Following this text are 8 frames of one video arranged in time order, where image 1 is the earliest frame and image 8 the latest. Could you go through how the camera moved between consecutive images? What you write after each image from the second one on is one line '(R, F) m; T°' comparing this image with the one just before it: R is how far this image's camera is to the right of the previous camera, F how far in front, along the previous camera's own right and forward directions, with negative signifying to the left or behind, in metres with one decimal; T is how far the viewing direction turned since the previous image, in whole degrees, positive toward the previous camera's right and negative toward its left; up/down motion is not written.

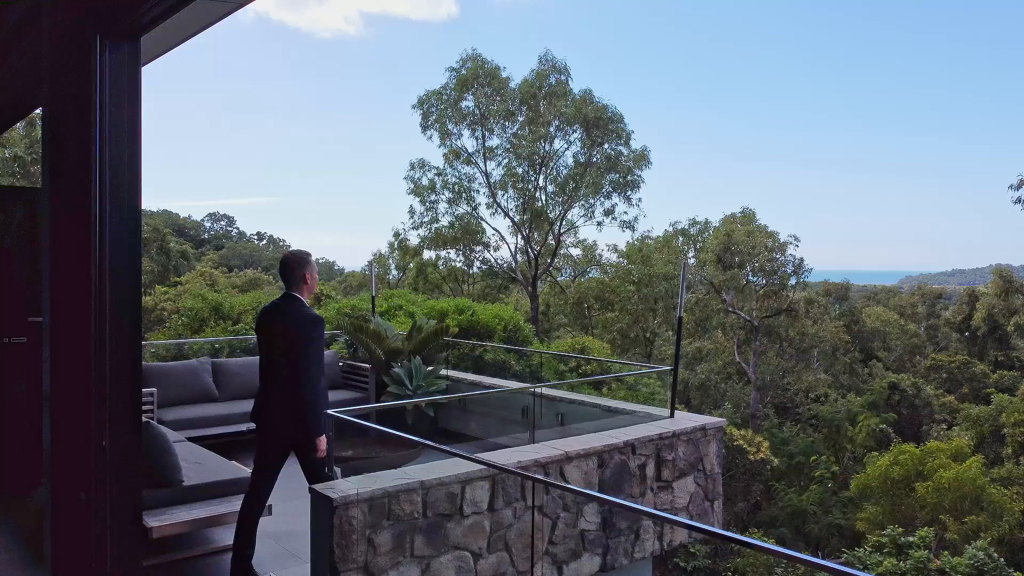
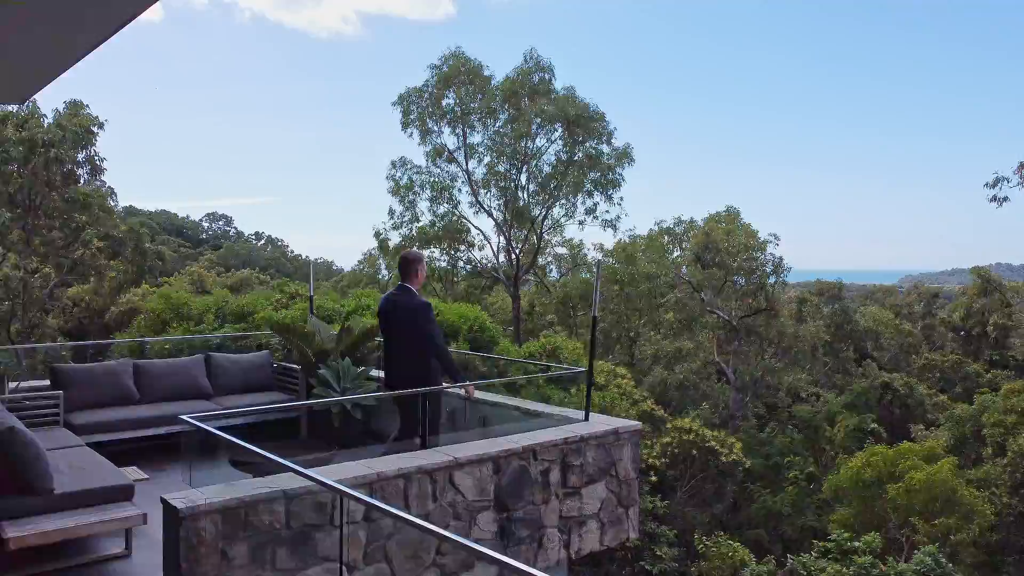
(+0.5, +0.1) m; 0°
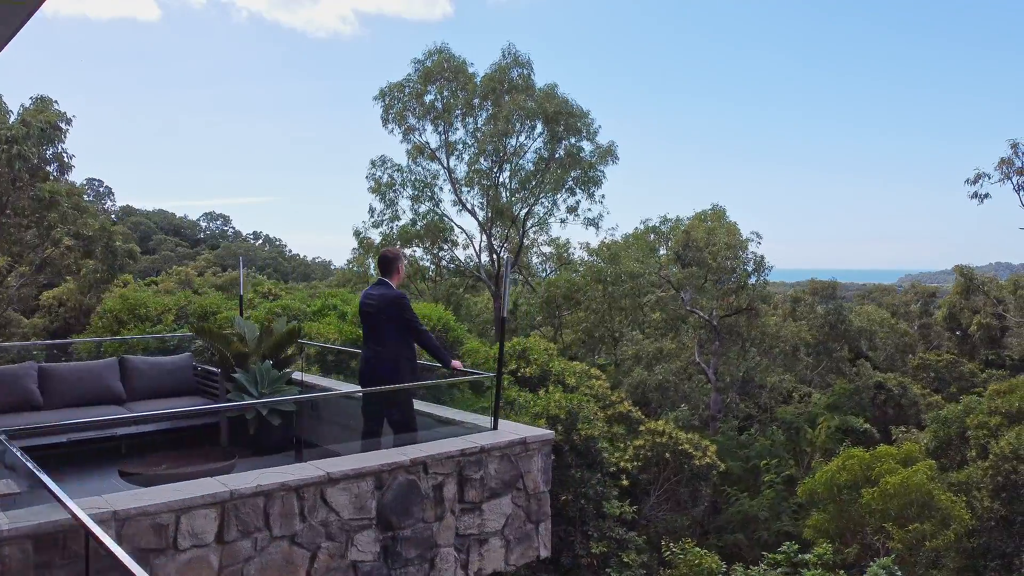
(+0.5, +0.2) m; 0°
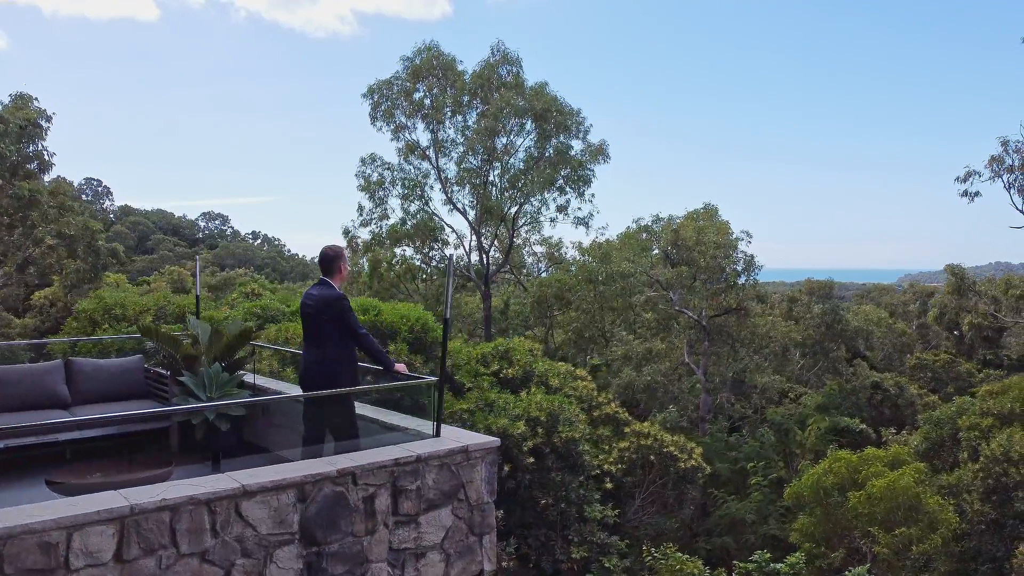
(+0.3, +0.2) m; 0°
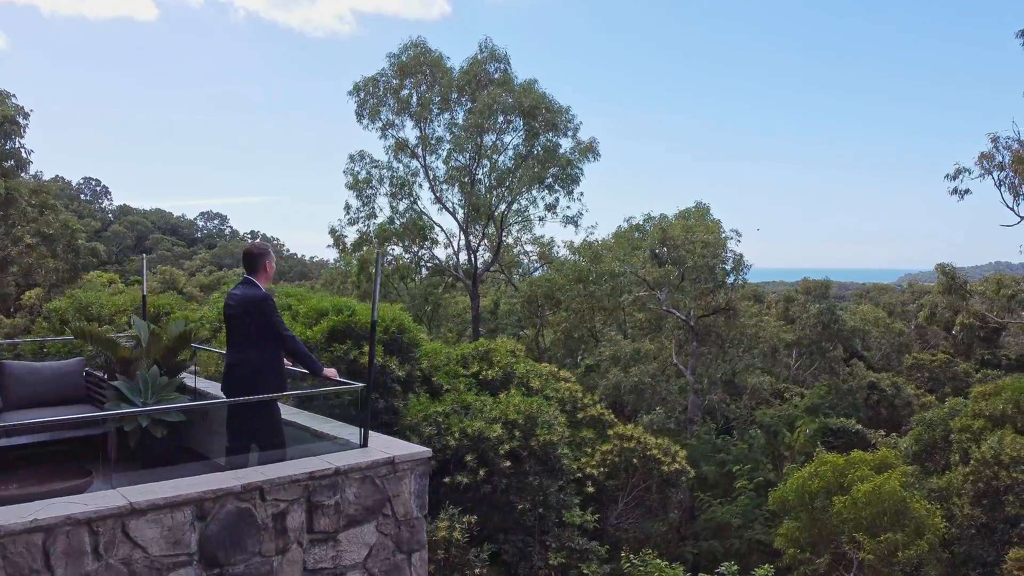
(+0.3, +0.2) m; 0°
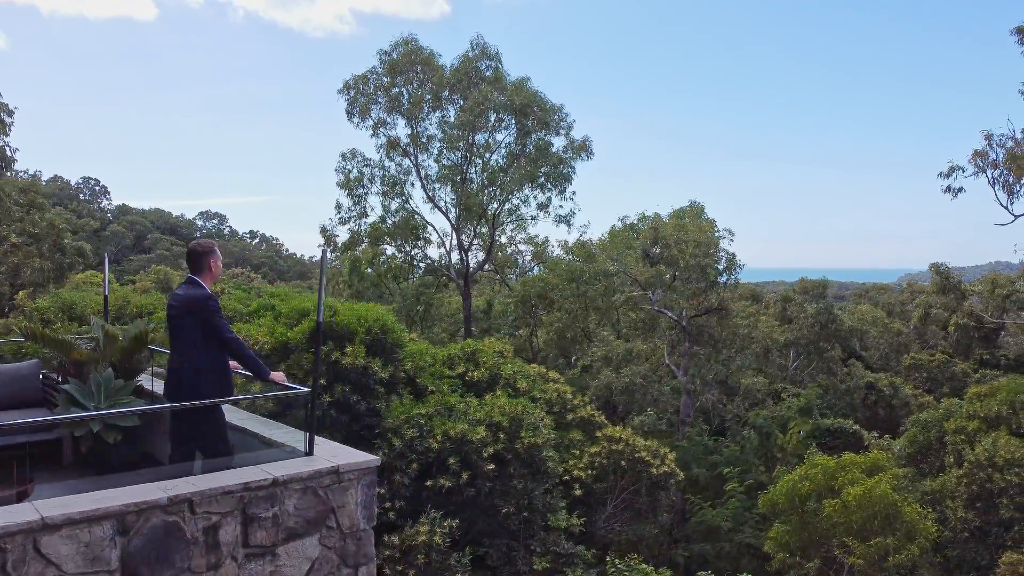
(+0.2, +0.1) m; 0°
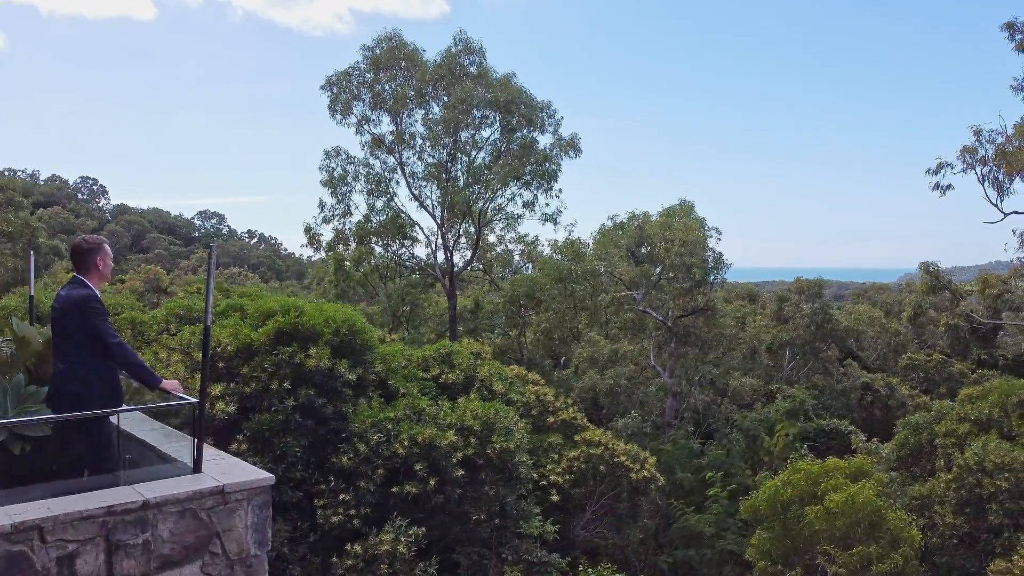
(+0.3, +0.2) m; 0°
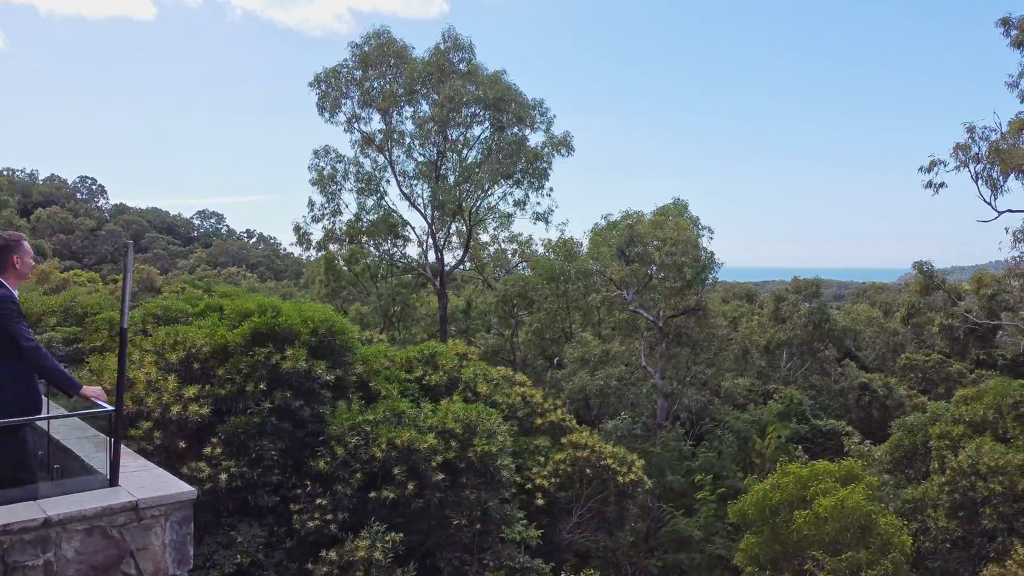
(+0.2, +0.2) m; 0°
